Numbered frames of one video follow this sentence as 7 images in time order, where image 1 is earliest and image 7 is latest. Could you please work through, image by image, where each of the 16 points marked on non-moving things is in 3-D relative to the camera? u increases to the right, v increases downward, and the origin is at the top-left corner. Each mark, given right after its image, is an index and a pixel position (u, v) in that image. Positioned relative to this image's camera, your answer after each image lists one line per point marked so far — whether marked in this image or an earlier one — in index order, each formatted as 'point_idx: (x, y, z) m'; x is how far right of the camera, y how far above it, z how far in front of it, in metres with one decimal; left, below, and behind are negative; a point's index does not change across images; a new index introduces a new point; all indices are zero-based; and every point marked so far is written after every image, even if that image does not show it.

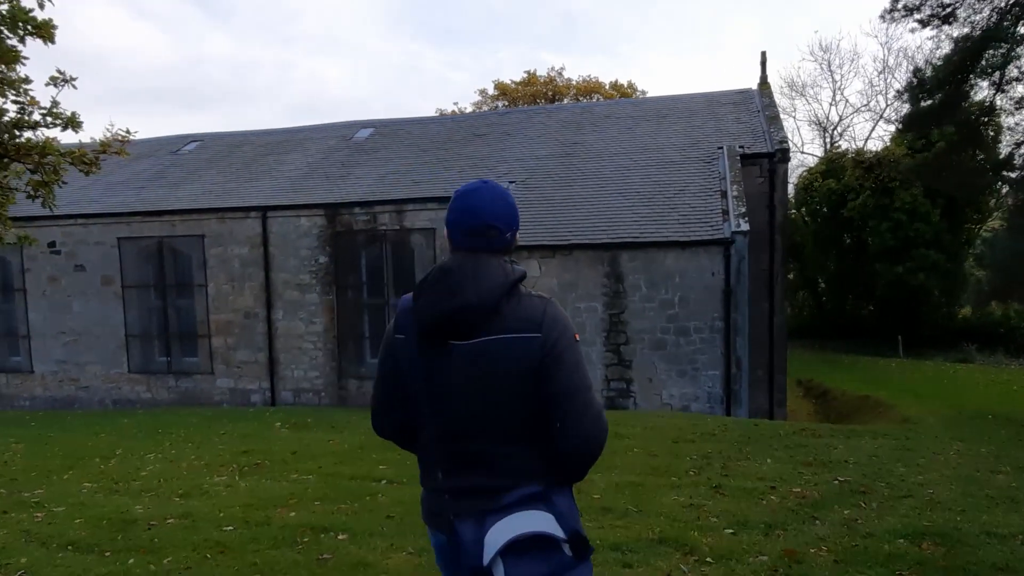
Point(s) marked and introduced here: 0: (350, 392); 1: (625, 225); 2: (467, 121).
0: (-3.8, -2.4, +16.2) m
1: (+2.1, +1.2, +12.7) m
2: (-1.2, +4.5, +19.0) m
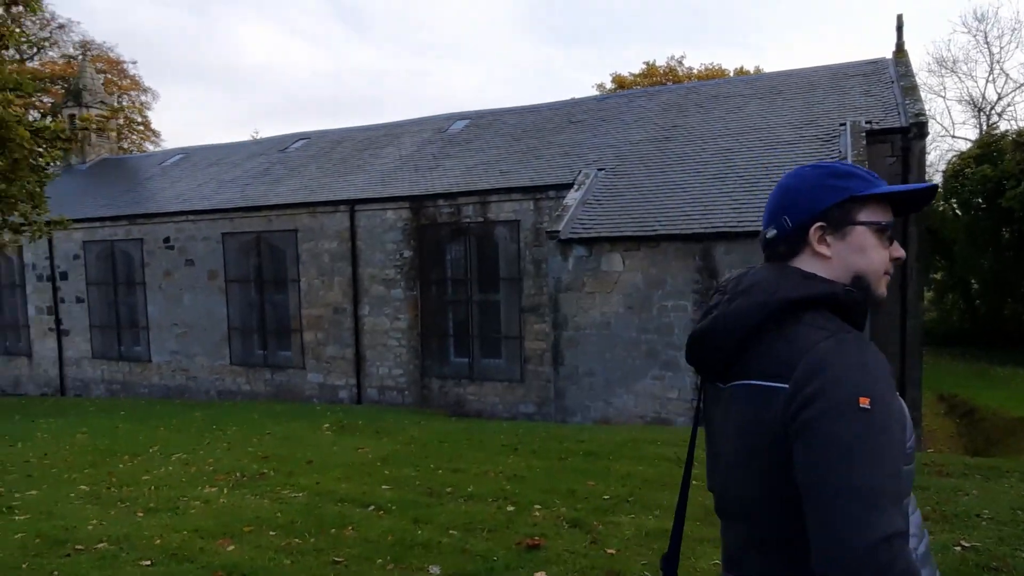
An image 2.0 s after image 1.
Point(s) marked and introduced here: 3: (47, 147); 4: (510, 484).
0: (-1.8, -2.3, +15.6) m
1: (+3.4, +1.2, +11.1) m
2: (+1.4, +4.6, +17.8) m
3: (-6.1, +1.8, +9.0) m
4: (0.0, -1.6, +5.7) m
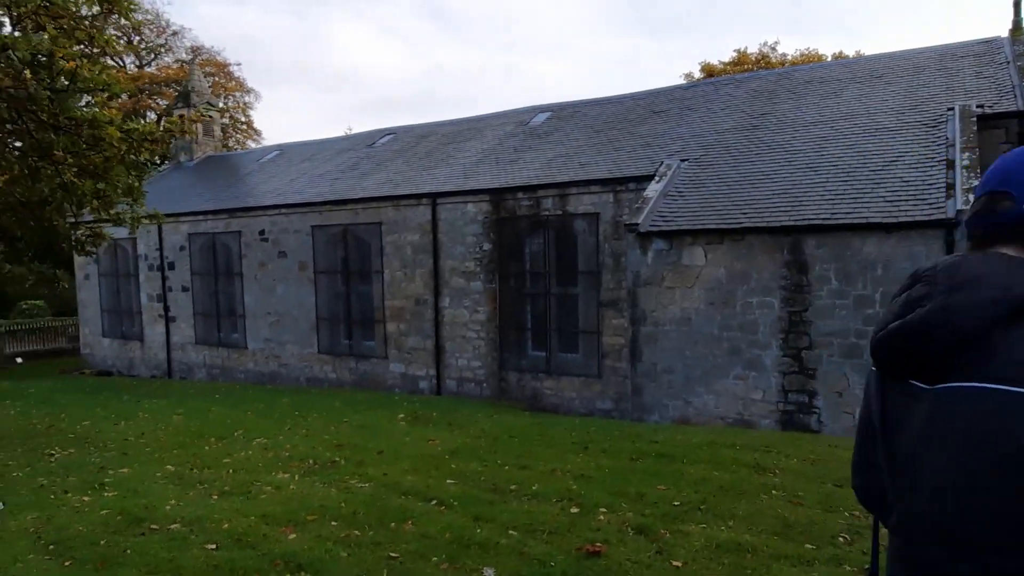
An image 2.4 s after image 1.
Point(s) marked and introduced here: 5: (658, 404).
0: (0.0, -2.2, +15.6) m
1: (+4.6, +1.3, +10.4) m
2: (+3.4, +4.7, +17.3) m
3: (-5.1, +1.9, +9.5) m
4: (+0.5, -1.6, +5.6) m
5: (+2.5, -2.0, +11.8) m
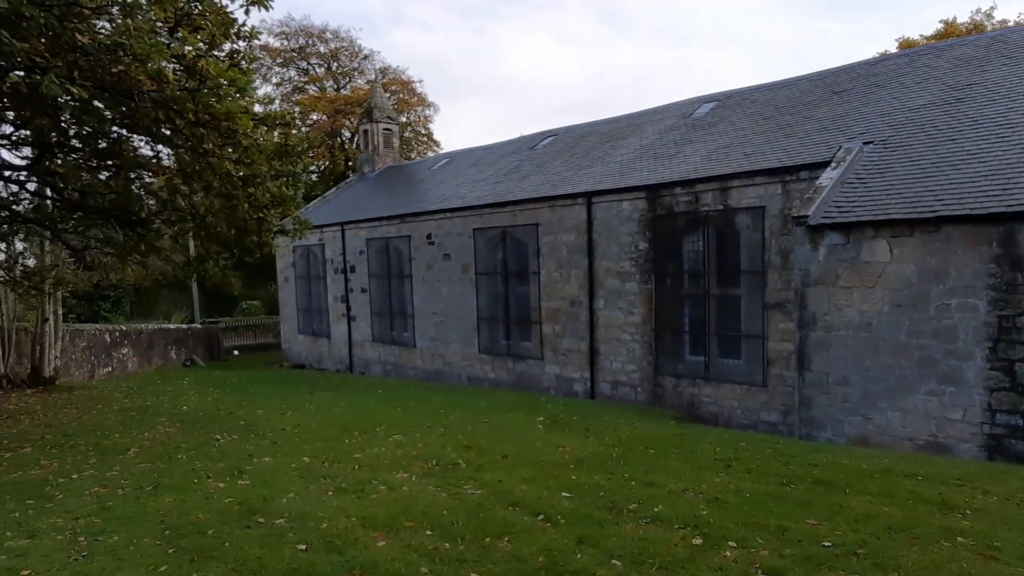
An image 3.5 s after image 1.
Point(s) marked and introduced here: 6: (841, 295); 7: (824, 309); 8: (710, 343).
0: (+3.3, -2.2, +14.7) m
1: (+6.5, +1.3, +8.6) m
2: (+7.1, +4.7, +15.6) m
3: (-3.0, +1.9, +10.1) m
4: (+1.4, -1.5, +4.9) m
5: (+4.8, -2.0, +10.4) m
6: (+4.8, -0.1, +10.2) m
7: (+4.6, -0.3, +10.4) m
8: (+4.0, -1.1, +13.9) m
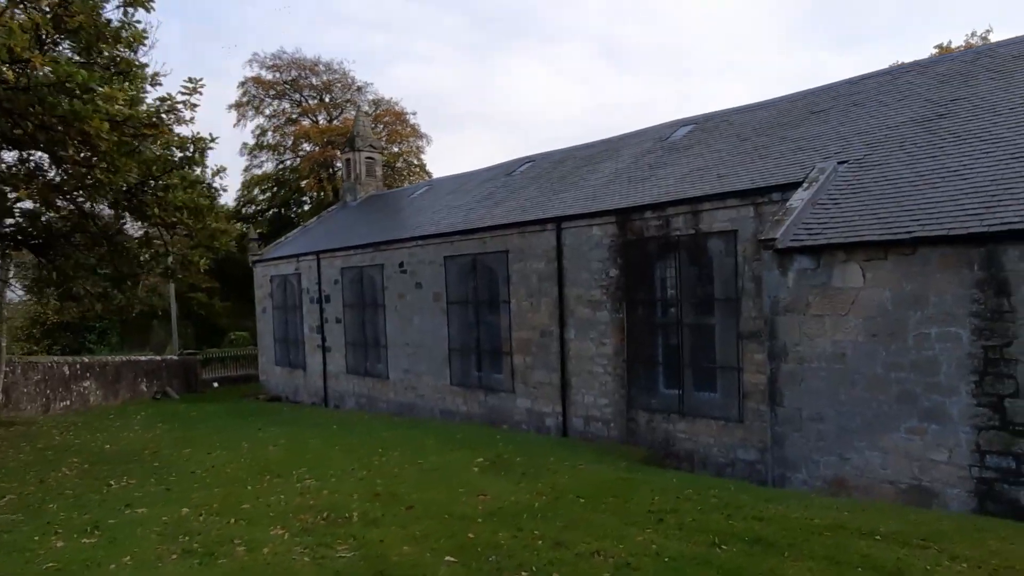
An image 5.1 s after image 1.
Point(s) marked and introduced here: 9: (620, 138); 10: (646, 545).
0: (+2.5, -2.7, +13.9) m
1: (+5.7, +1.0, +7.9) m
2: (+6.3, +4.1, +15.0) m
3: (-3.8, +1.6, +9.4) m
4: (+0.6, -1.7, +4.0) m
5: (+4.0, -2.4, +9.5) m
6: (+4.1, -0.5, +9.4) m
7: (+3.9, -0.7, +9.6) m
8: (+3.2, -1.6, +13.1) m
9: (+3.0, +4.2, +19.6) m
10: (+0.9, -1.7, +4.6) m
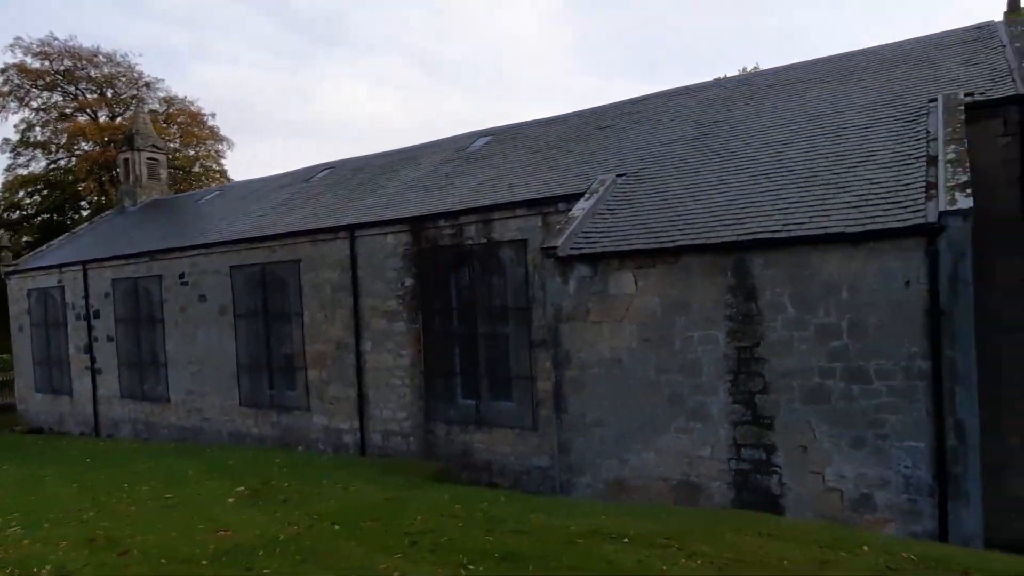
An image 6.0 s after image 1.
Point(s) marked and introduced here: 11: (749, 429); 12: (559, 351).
0: (-1.4, -2.9, +13.5) m
1: (+3.1, +0.9, +8.6) m
2: (+1.9, +3.9, +15.7) m
3: (-6.5, +1.4, +7.7) m
4: (-0.9, -1.7, +3.6) m
5: (+1.1, -2.5, +9.7) m
6: (+1.1, -0.6, +9.6) m
7: (+0.9, -0.8, +9.8) m
8: (-0.6, -1.8, +12.9) m
9: (-2.5, +3.9, +19.3) m
10: (-0.7, -1.7, +4.2) m
11: (+2.9, -1.7, +8.5) m
12: (+0.7, -0.9, +9.9) m
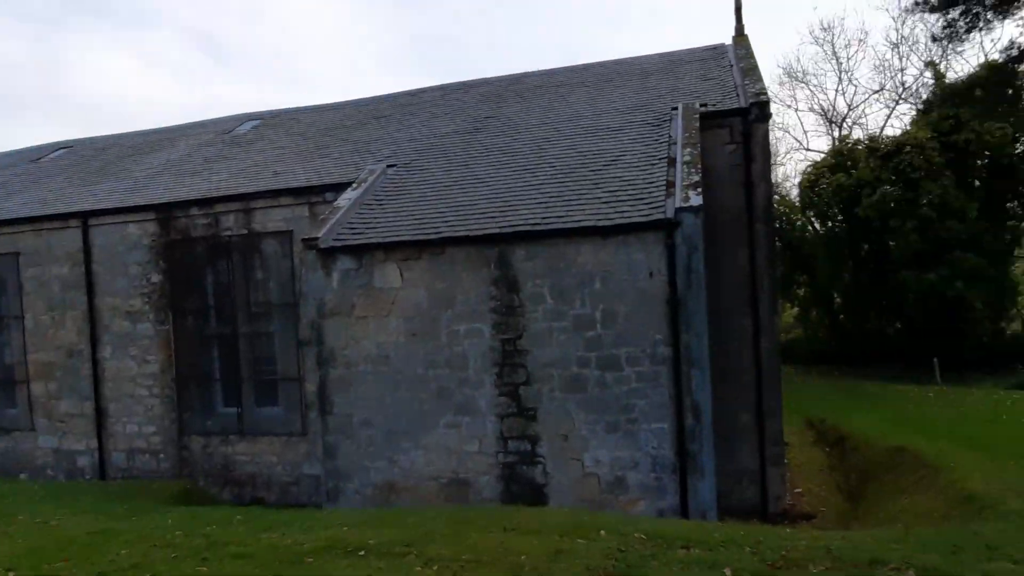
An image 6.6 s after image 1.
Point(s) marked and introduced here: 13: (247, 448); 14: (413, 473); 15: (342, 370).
0: (-5.6, -2.9, +12.1) m
1: (+0.2, +1.0, +8.7) m
2: (-3.0, +4.0, +15.2) m
3: (-8.8, +1.5, +5.1) m
4: (-2.2, -1.6, +2.7) m
5: (-2.1, -2.4, +9.2) m
6: (-2.0, -0.5, +9.1) m
7: (-2.2, -0.7, +9.2) m
8: (-4.6, -1.7, +11.8) m
9: (-8.2, +3.9, +17.4) m
10: (-2.2, -1.7, +3.4) m
11: (0.0, -1.6, +8.5) m
12: (-2.5, -0.8, +9.3) m
13: (-4.5, -2.7, +11.7) m
14: (-1.3, -2.4, +9.0) m
15: (-2.2, -1.1, +9.2) m
